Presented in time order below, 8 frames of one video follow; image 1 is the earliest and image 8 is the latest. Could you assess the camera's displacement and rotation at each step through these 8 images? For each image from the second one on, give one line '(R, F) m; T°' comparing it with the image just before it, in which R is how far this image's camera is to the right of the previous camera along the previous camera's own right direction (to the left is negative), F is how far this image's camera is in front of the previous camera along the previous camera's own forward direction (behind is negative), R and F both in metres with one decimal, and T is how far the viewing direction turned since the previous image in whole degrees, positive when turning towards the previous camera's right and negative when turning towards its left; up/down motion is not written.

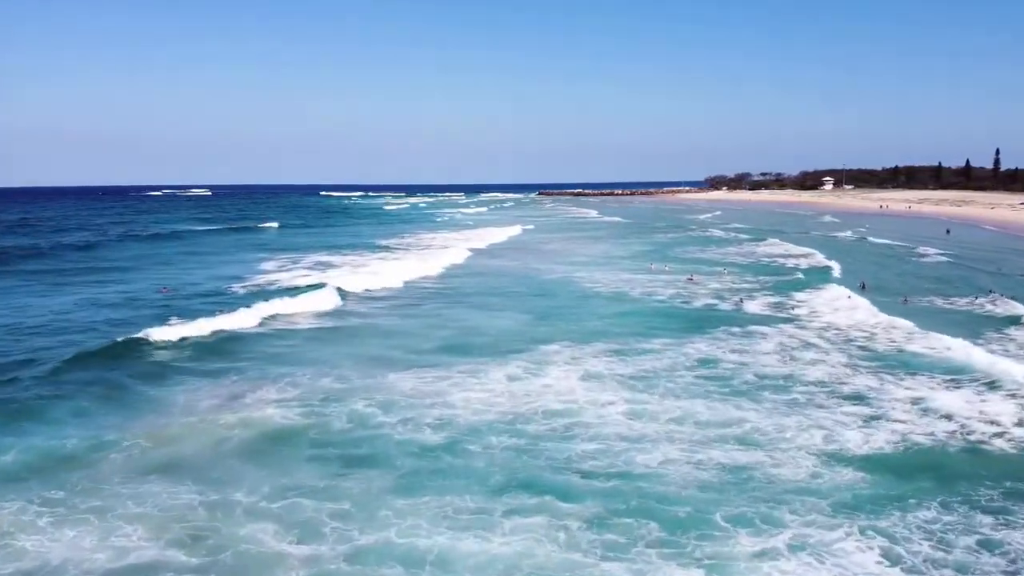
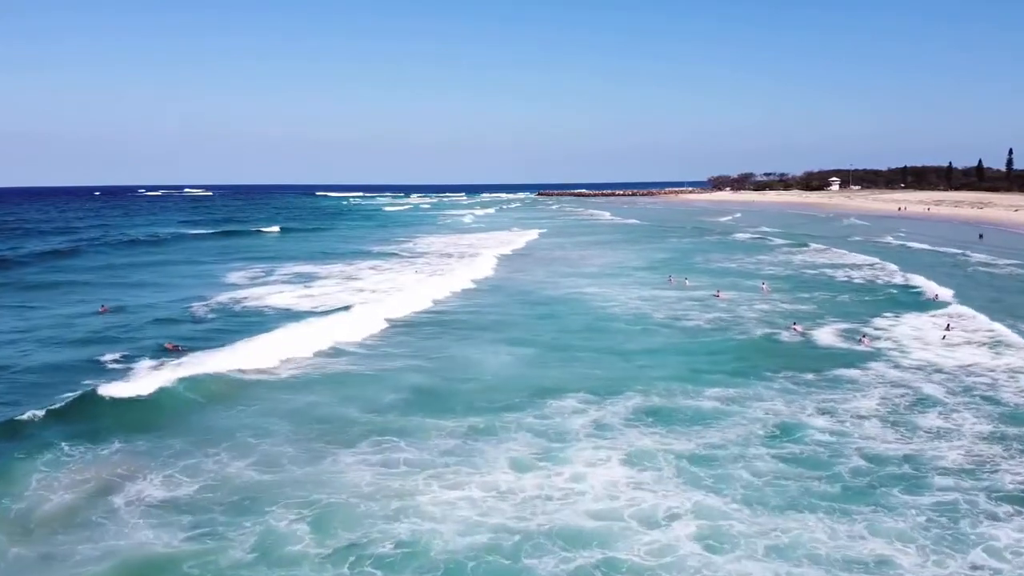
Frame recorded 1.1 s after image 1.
(0.0, +4.8) m; 0°
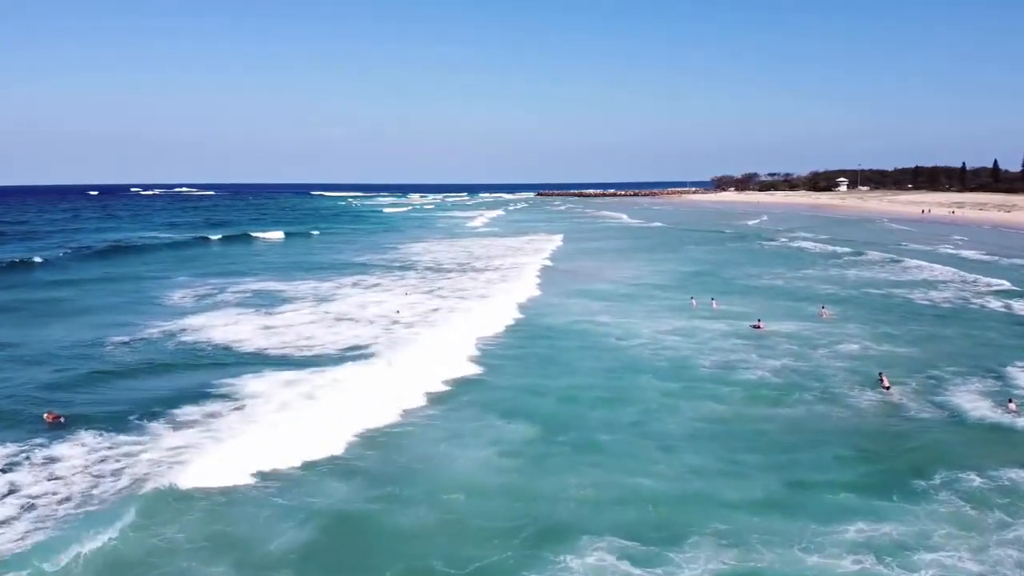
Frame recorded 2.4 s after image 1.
(0.0, +5.3) m; 0°
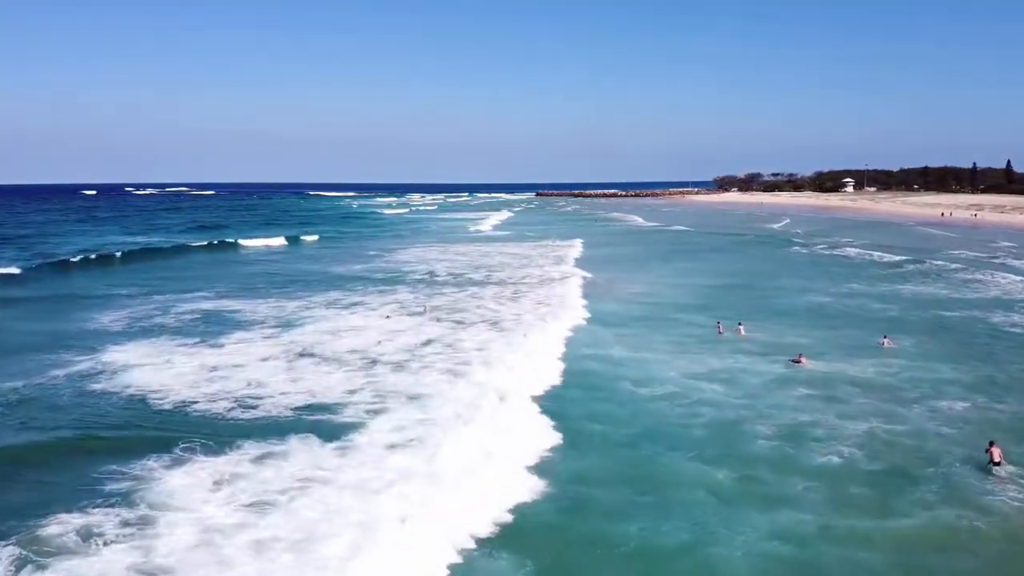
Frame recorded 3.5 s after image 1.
(+0.1, +4.1) m; 0°
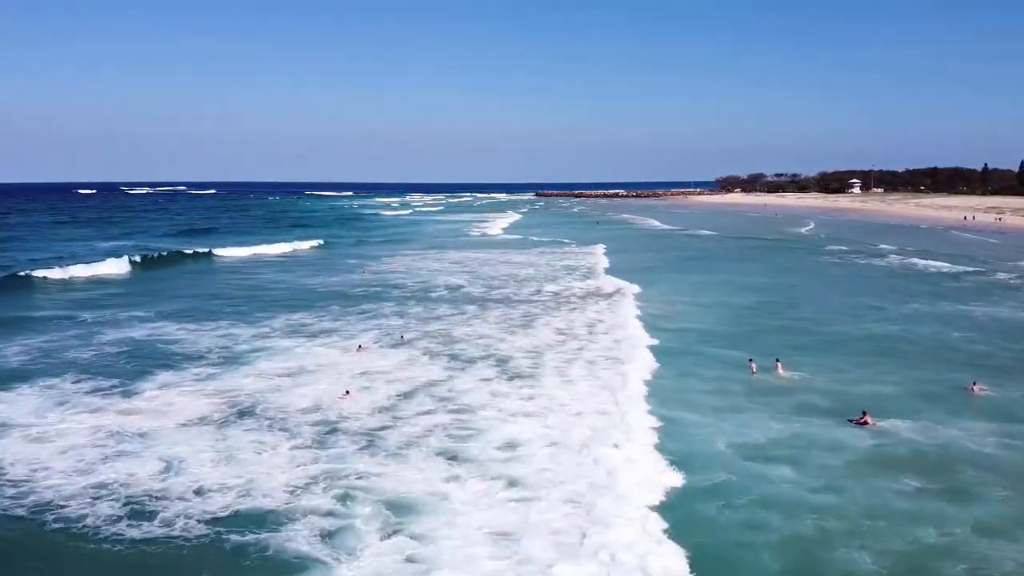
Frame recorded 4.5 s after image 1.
(-0.3, +4.2) m; 0°
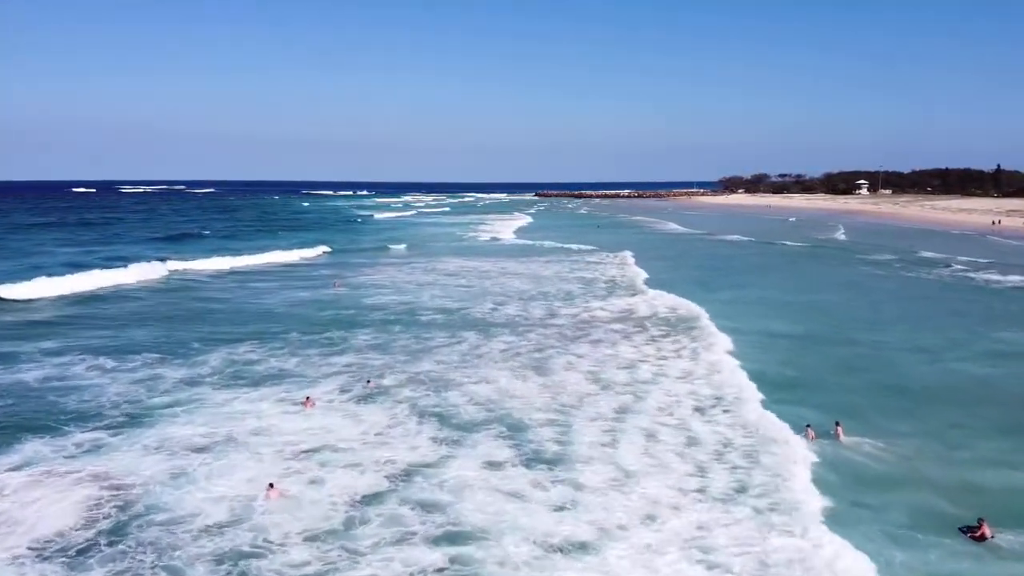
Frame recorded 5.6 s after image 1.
(-0.3, +4.3) m; 0°
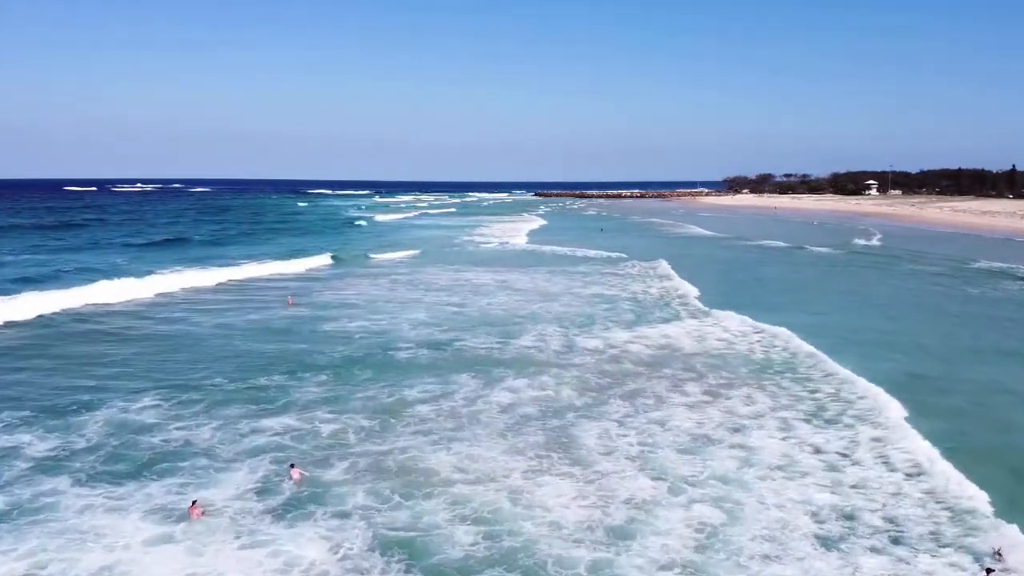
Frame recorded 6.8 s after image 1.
(-0.2, +4.4) m; 0°
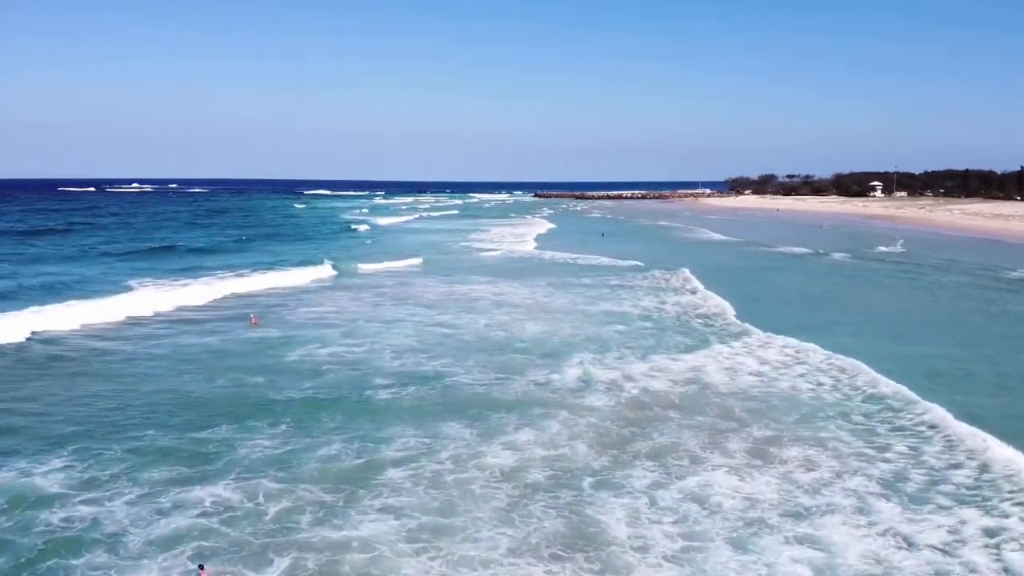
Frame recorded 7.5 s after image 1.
(0.0, +2.2) m; 0°
